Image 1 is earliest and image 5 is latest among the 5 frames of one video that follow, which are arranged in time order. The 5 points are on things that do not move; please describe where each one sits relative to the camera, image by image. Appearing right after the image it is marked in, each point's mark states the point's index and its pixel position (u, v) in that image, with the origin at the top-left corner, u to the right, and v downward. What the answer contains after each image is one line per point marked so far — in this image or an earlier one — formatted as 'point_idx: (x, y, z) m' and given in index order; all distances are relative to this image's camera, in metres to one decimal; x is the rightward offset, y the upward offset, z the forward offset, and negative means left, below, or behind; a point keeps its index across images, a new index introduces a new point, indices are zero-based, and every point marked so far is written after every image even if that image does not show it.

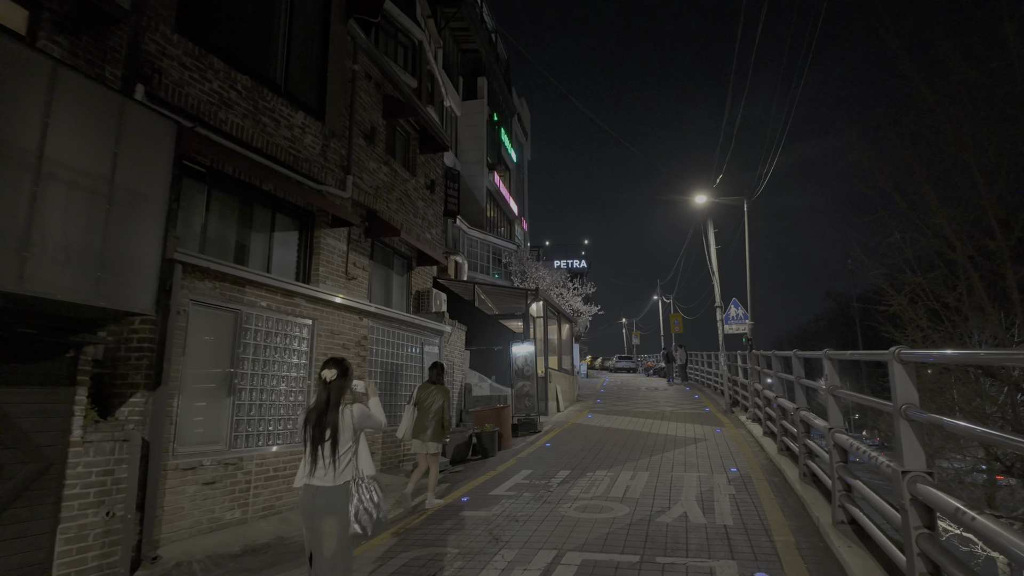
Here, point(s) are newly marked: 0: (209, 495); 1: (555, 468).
0: (-3.0, -2.0, +5.9) m
1: (+0.7, -2.7, +9.0) m
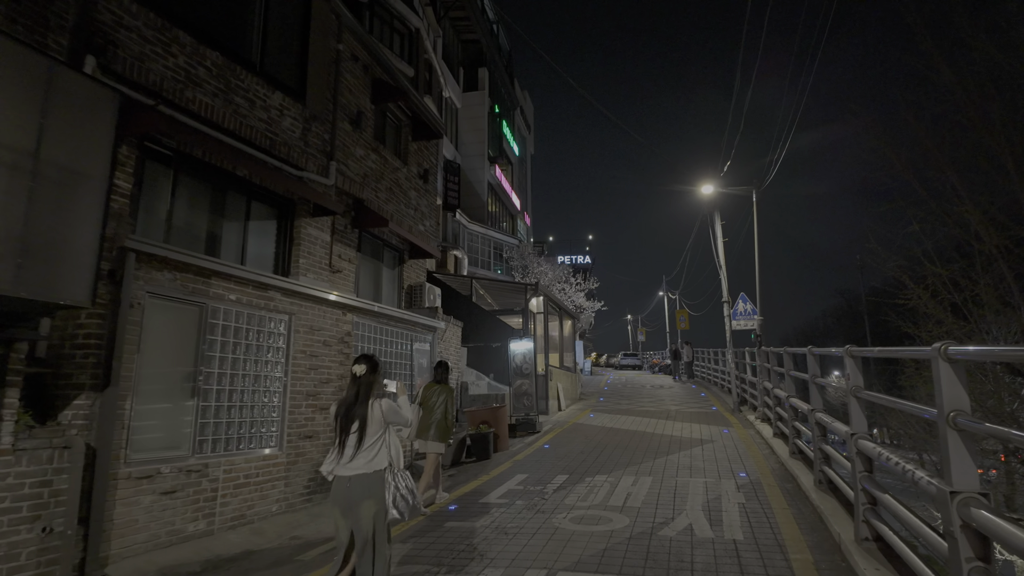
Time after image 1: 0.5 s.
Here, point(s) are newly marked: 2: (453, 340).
0: (-3.1, -1.9, +5.4) m
1: (+0.6, -2.6, +8.4) m
2: (-1.2, -1.1, +12.2) m
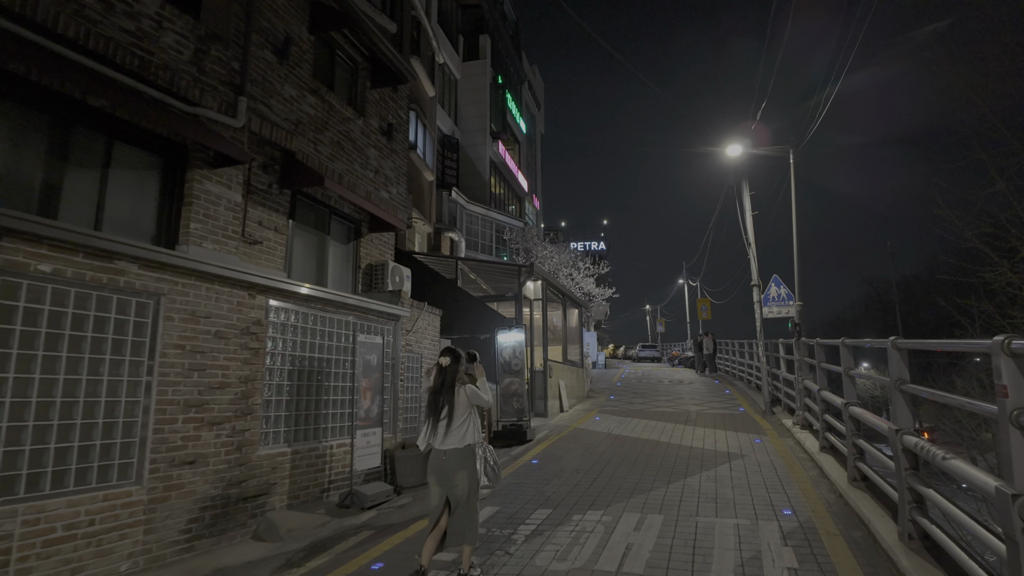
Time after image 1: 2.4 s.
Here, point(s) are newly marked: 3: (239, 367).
0: (-3.5, -1.7, +3.5) m
1: (+0.2, -2.3, +6.4) m
2: (-1.4, -0.7, +10.2) m
3: (-2.6, -0.8, +5.8) m
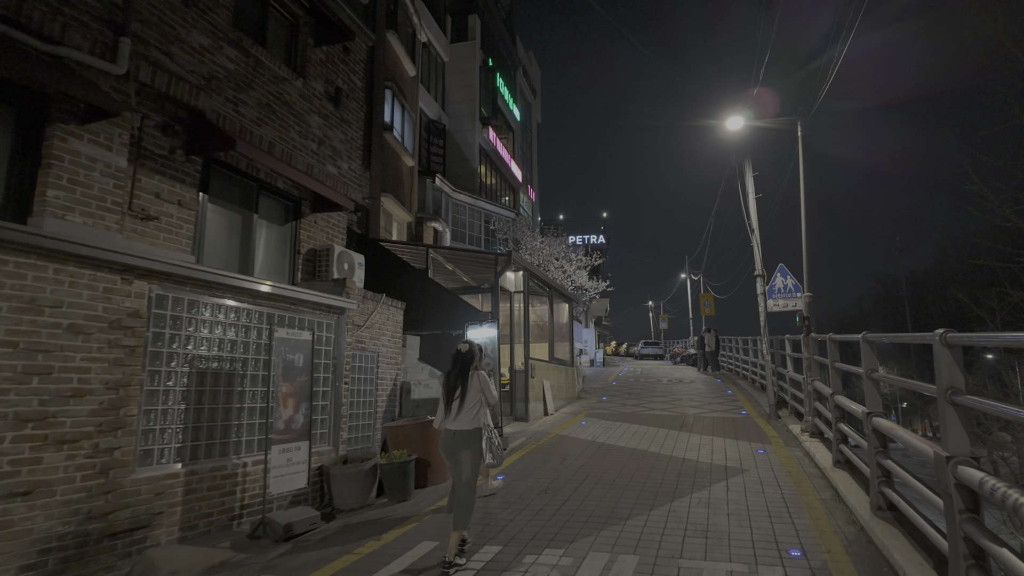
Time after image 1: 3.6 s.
0: (-4.0, -1.6, +2.3) m
1: (-0.3, -2.2, +5.2) m
2: (-1.9, -0.6, +9.1) m
3: (-3.1, -0.6, +4.6) m
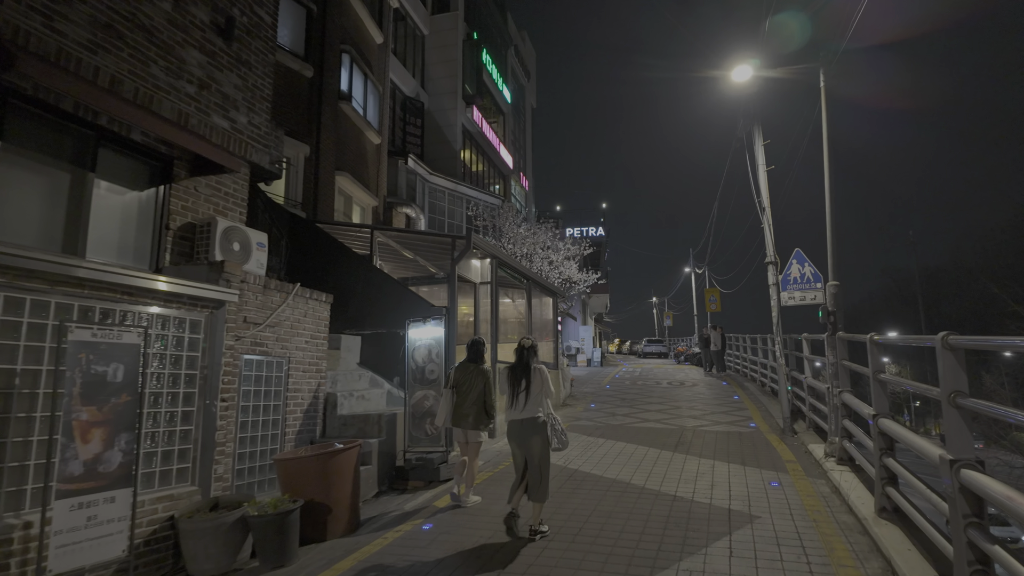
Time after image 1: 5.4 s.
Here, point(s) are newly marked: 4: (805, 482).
0: (-4.7, -1.5, +0.5) m
1: (-0.9, -2.0, +3.4) m
2: (-2.5, -0.4, +7.2) m
3: (-3.8, -0.5, +2.8) m
4: (+3.2, -2.1, +6.6) m
